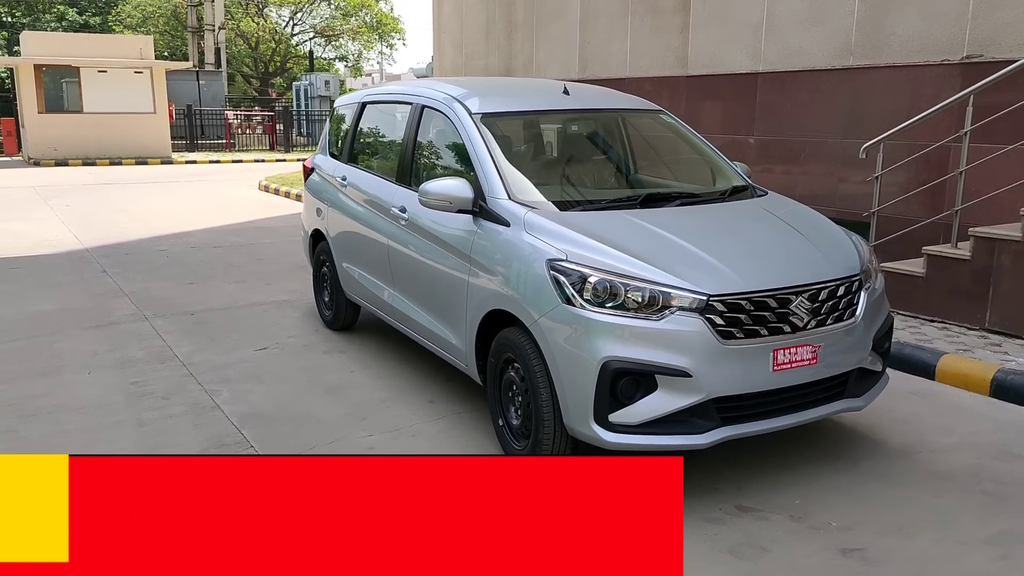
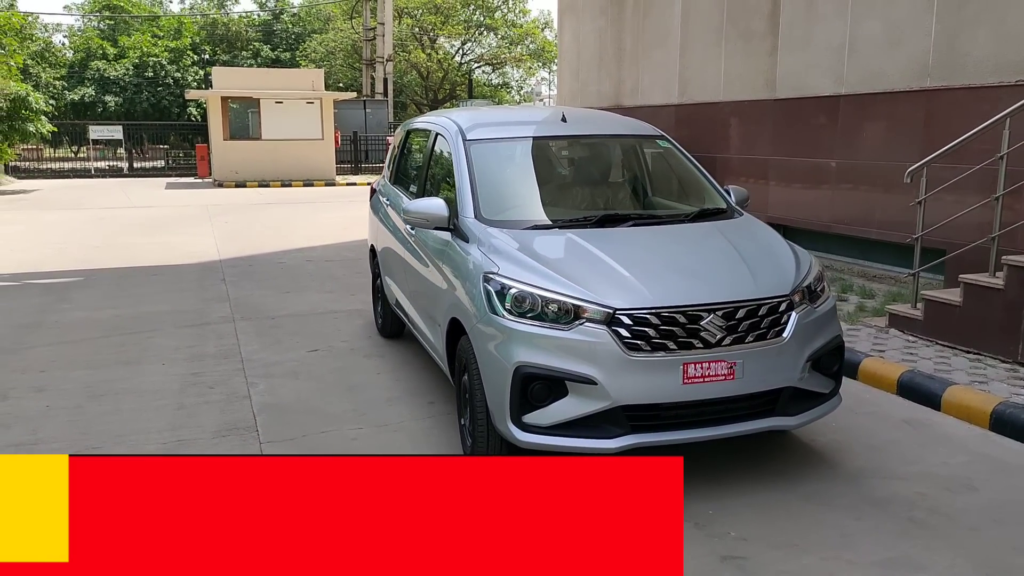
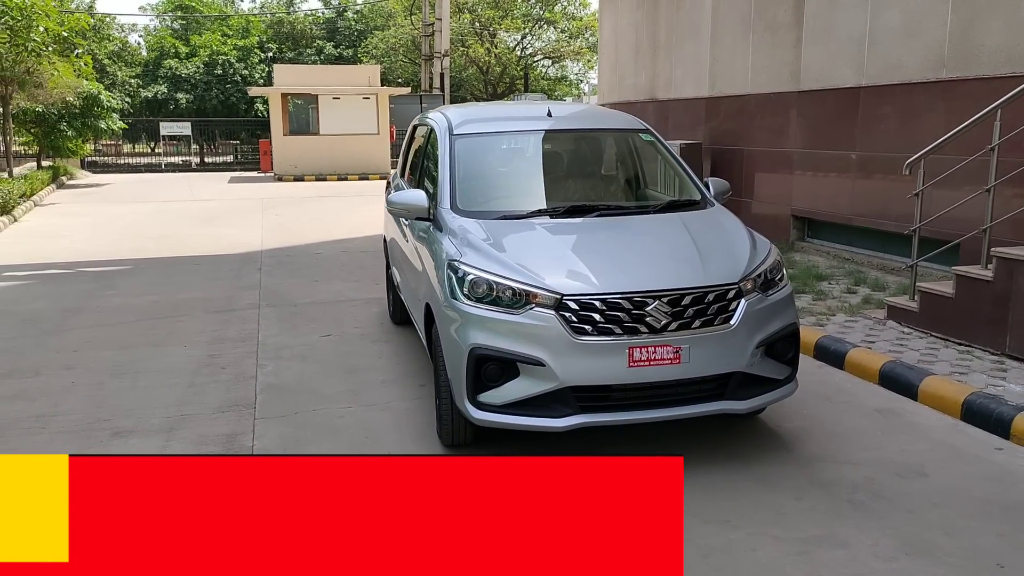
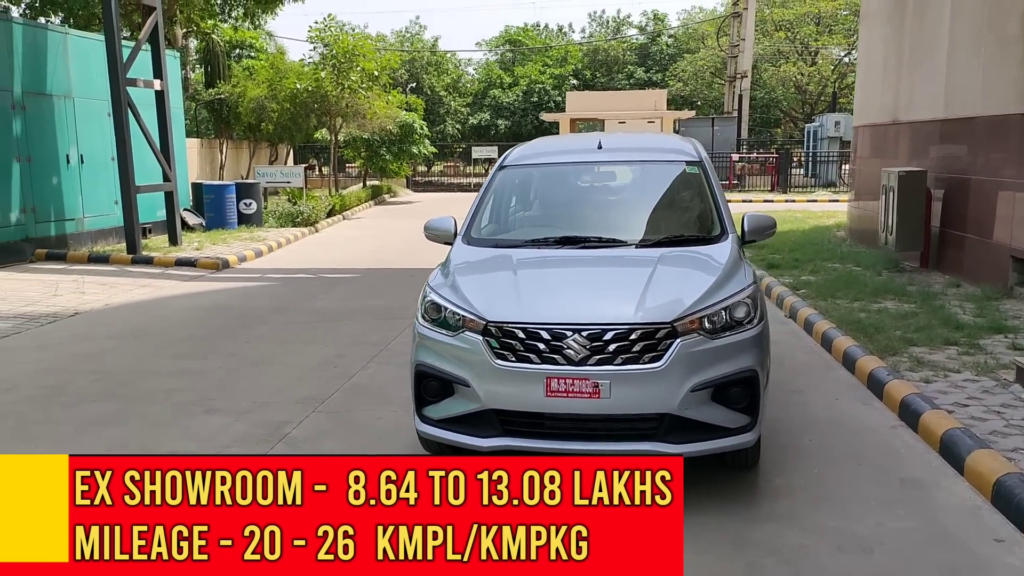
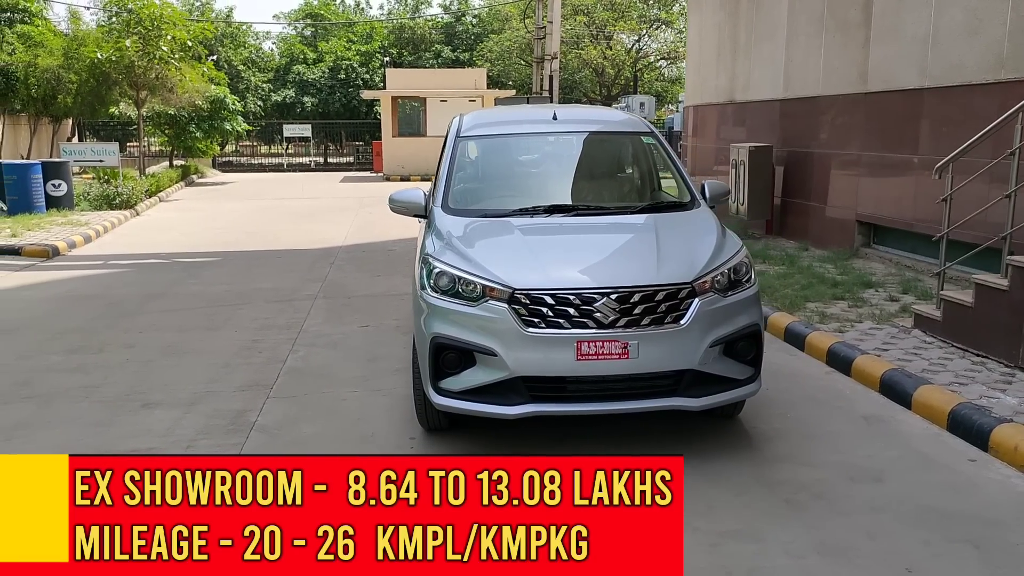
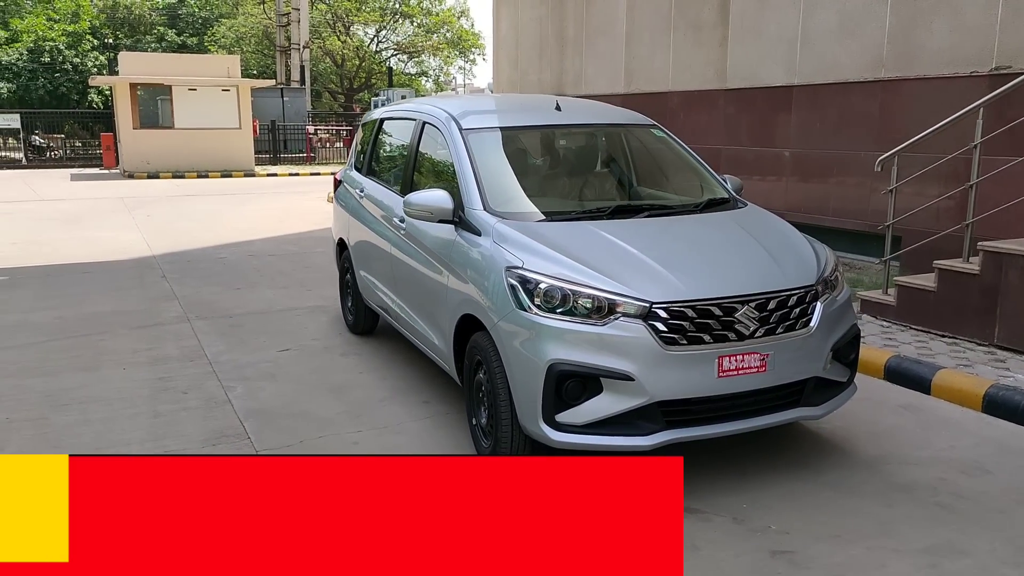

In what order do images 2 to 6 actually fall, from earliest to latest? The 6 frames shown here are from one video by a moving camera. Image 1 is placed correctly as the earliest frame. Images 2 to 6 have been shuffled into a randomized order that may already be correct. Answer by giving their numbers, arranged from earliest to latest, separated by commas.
6, 2, 3, 5, 4
